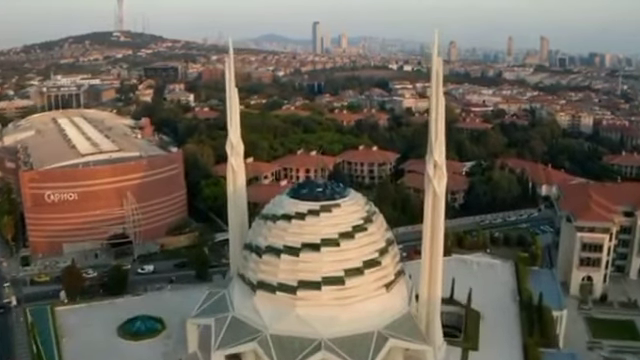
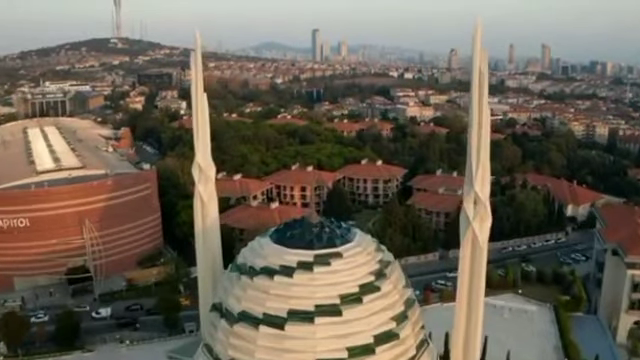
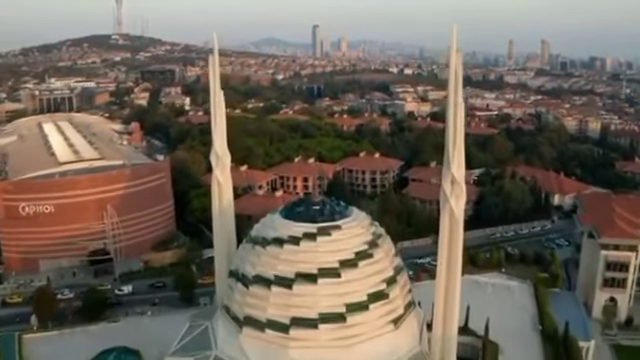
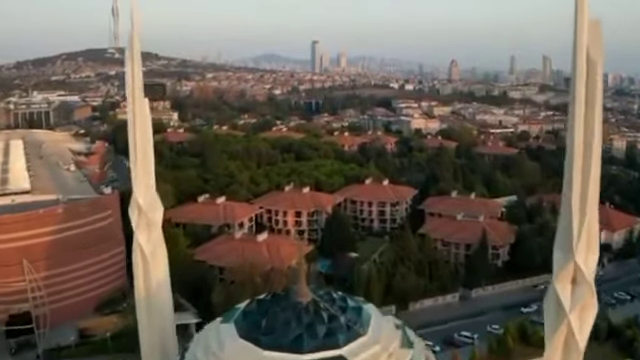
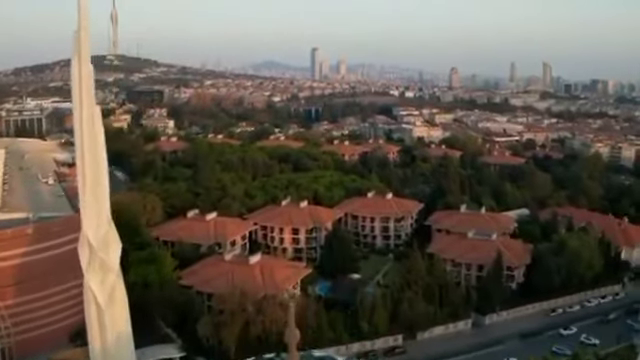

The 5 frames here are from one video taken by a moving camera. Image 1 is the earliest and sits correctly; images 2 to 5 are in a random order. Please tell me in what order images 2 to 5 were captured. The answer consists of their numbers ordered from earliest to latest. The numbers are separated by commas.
3, 2, 4, 5
